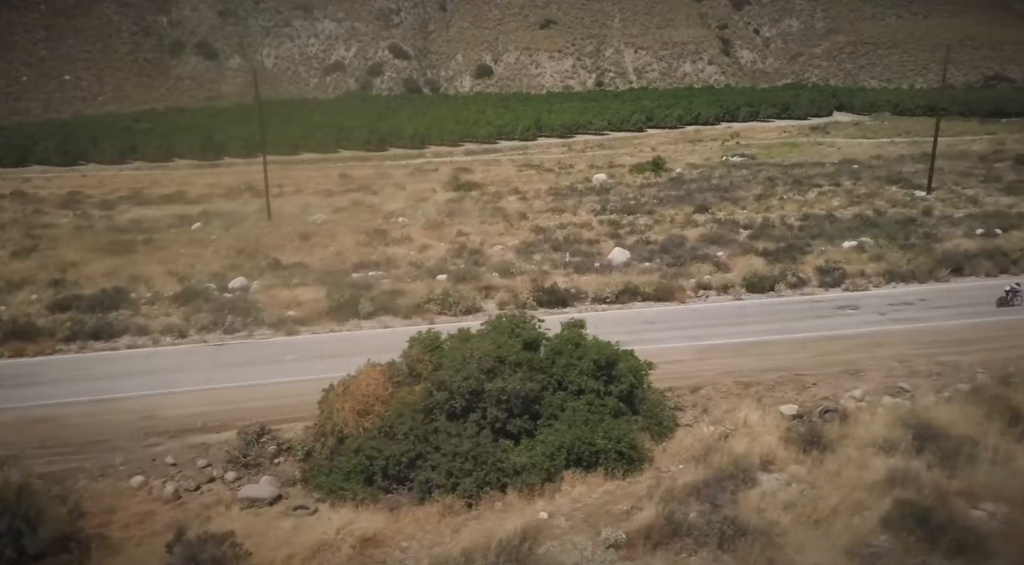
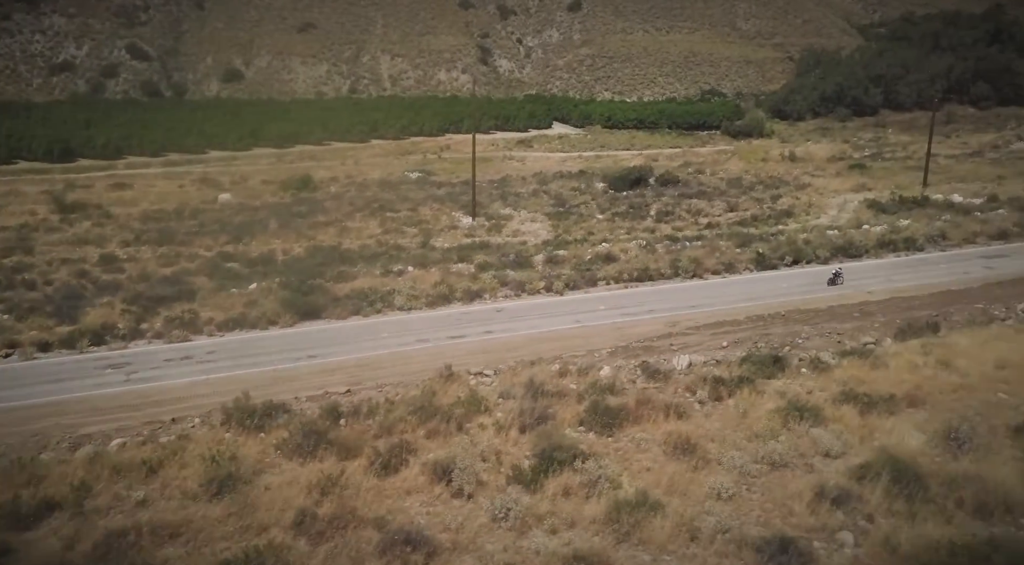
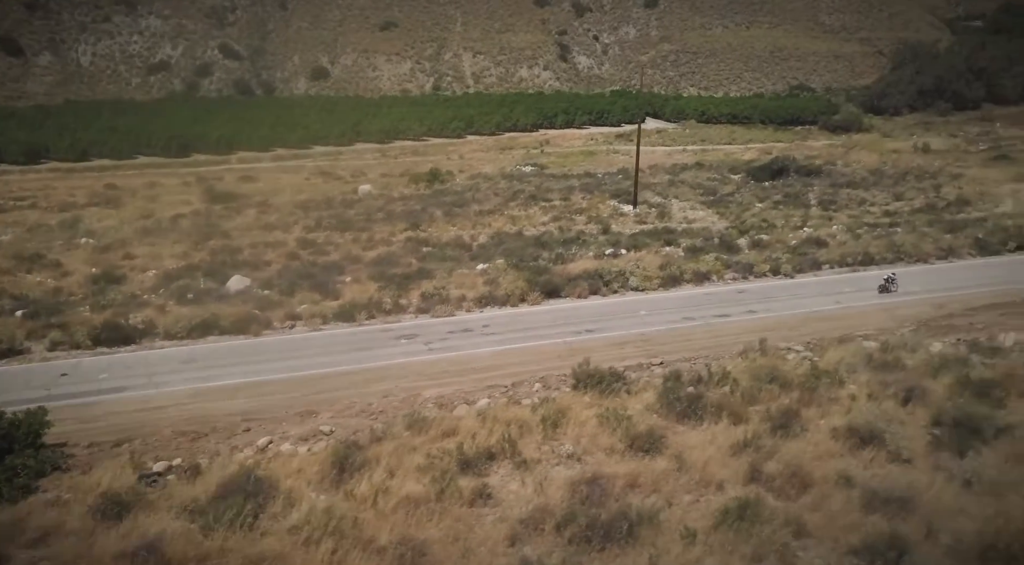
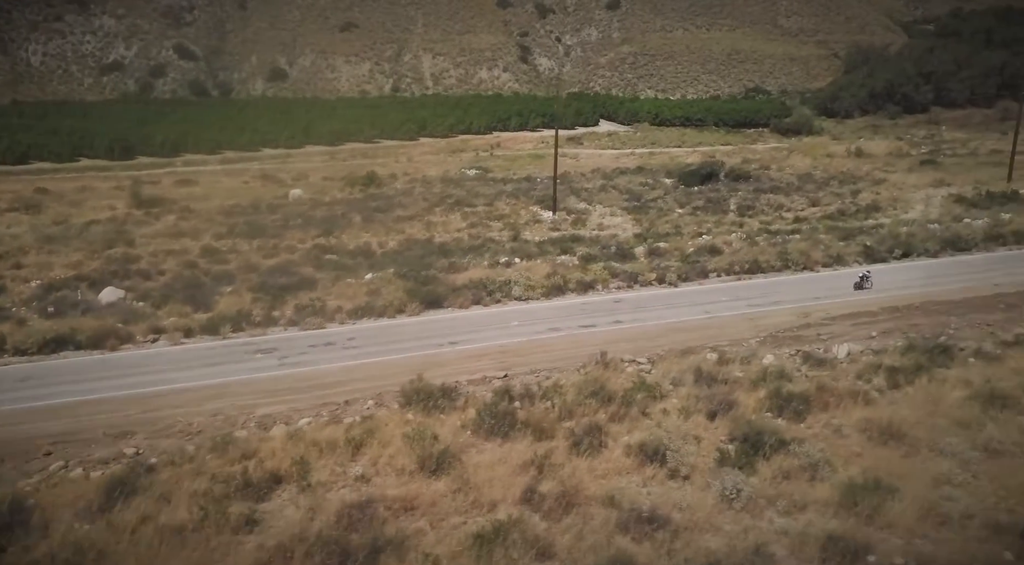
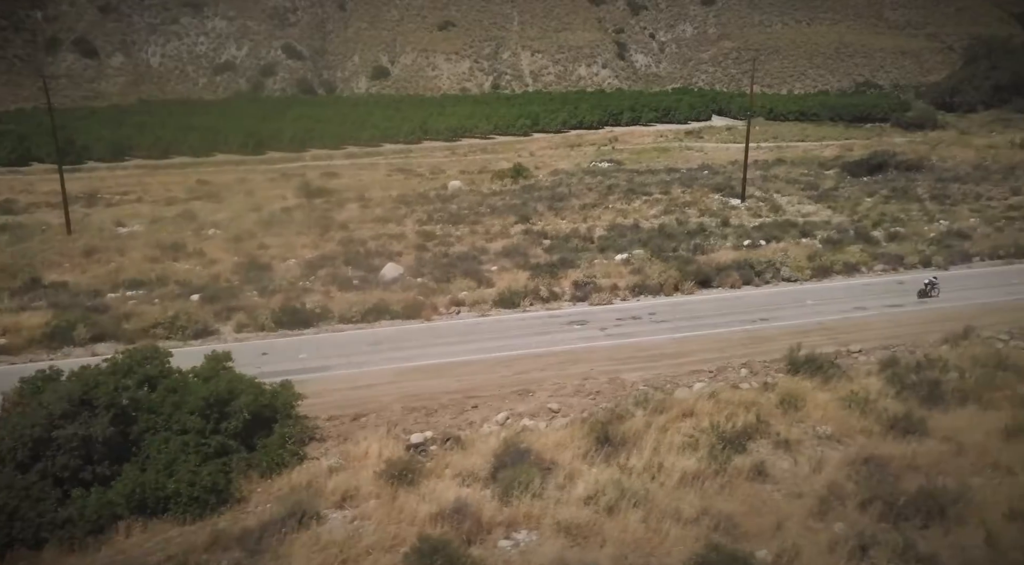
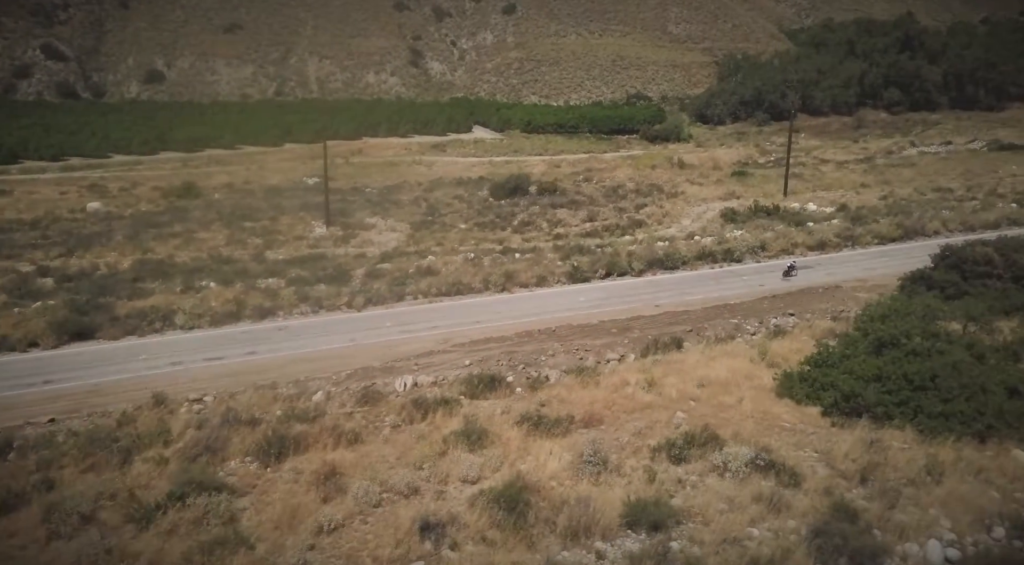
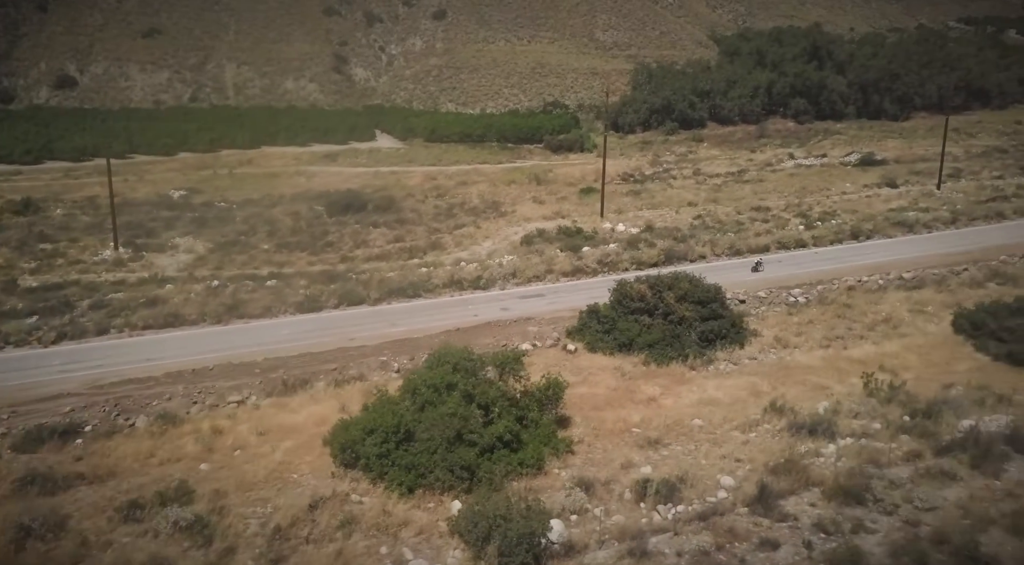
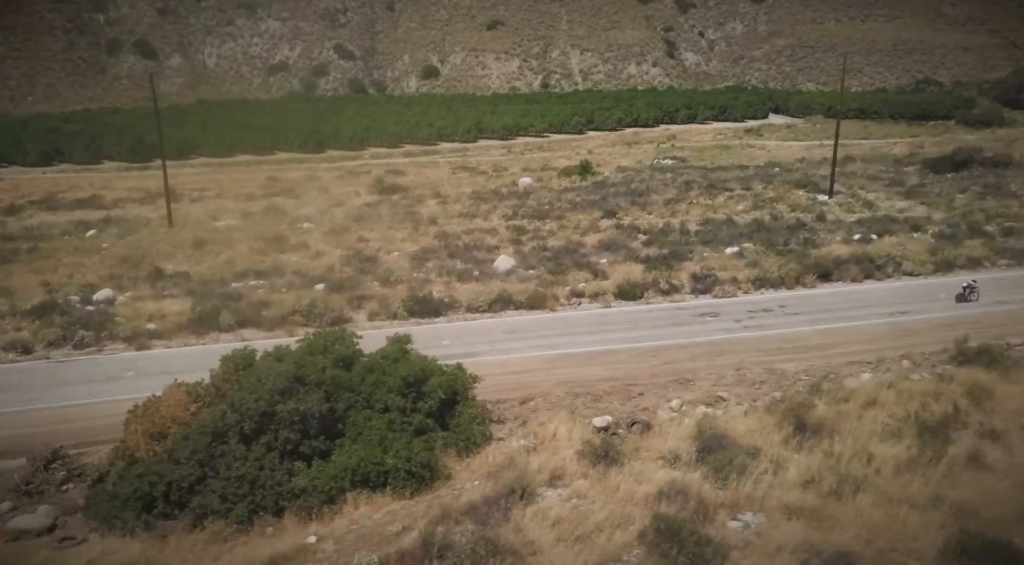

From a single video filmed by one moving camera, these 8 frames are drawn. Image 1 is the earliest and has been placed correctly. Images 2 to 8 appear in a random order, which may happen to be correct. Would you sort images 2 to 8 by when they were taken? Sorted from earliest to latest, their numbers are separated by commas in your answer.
8, 5, 3, 4, 2, 6, 7
